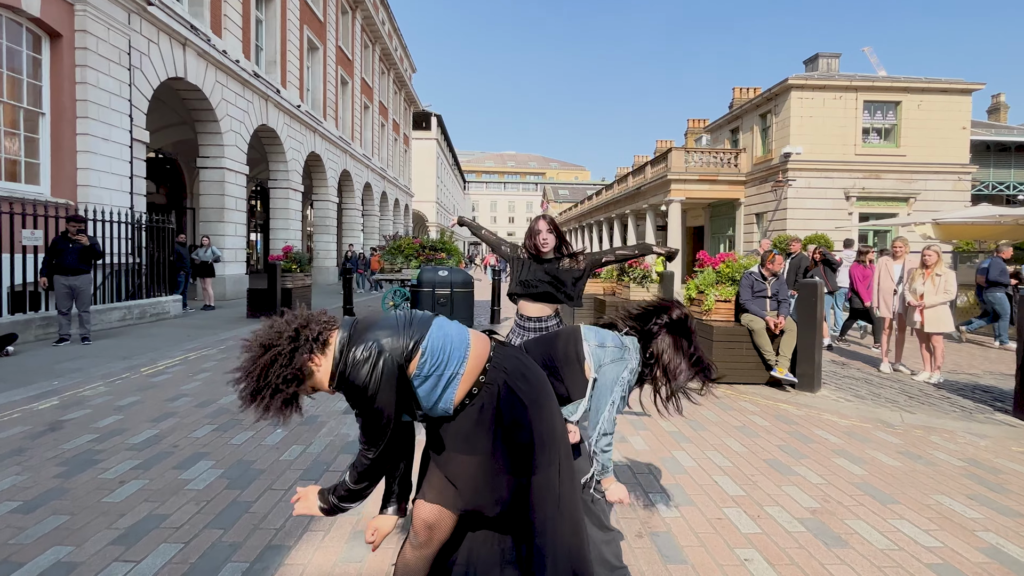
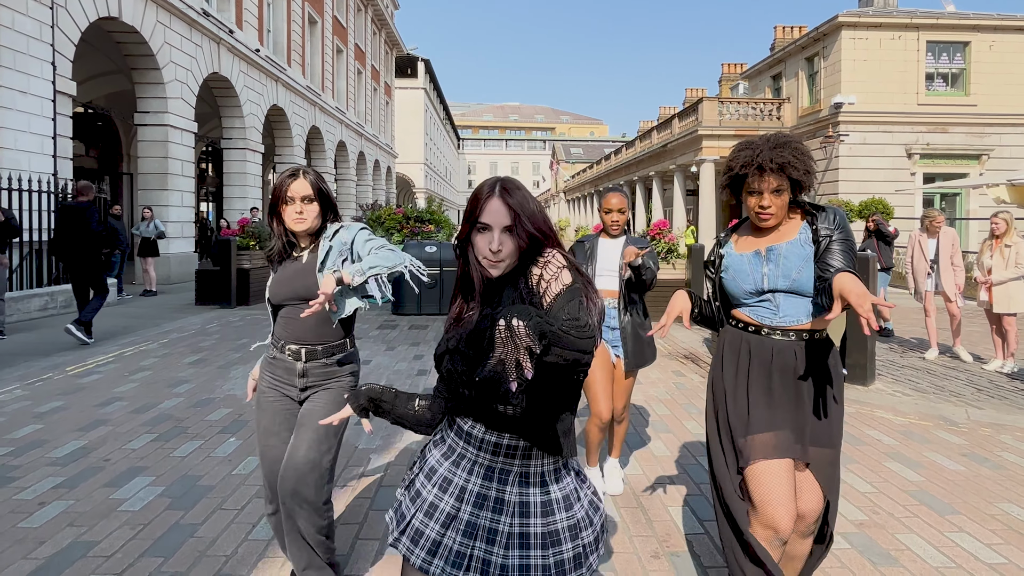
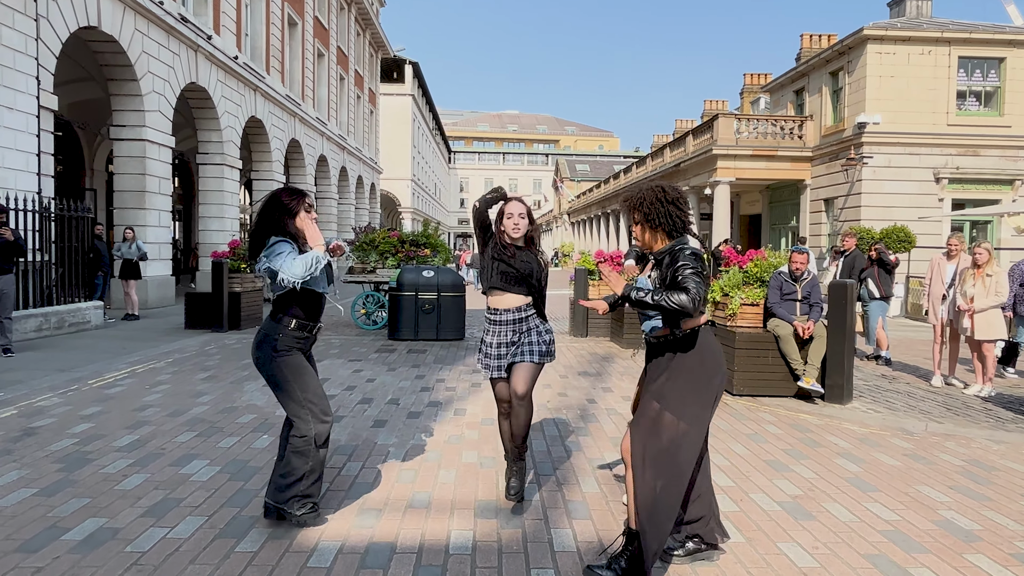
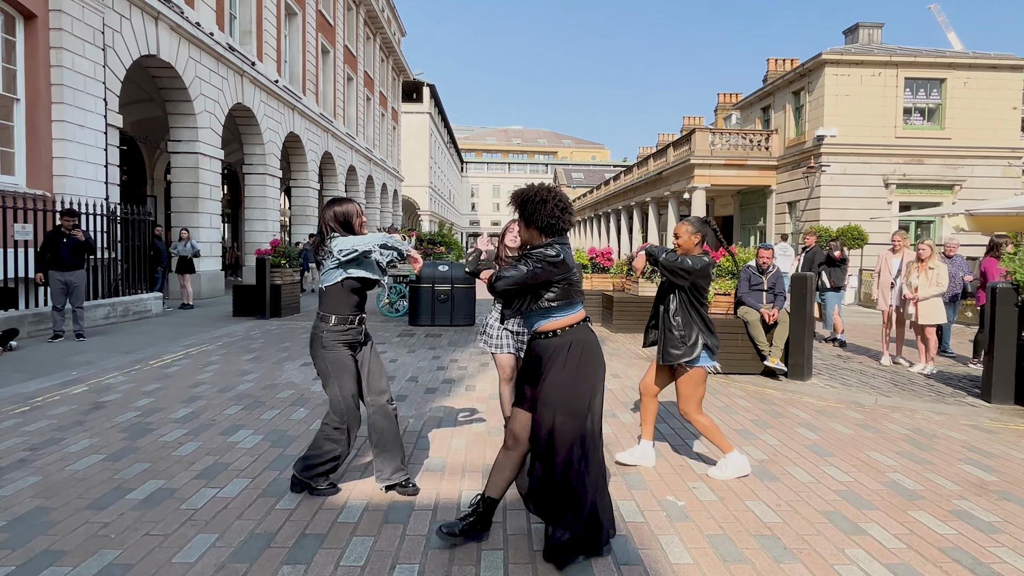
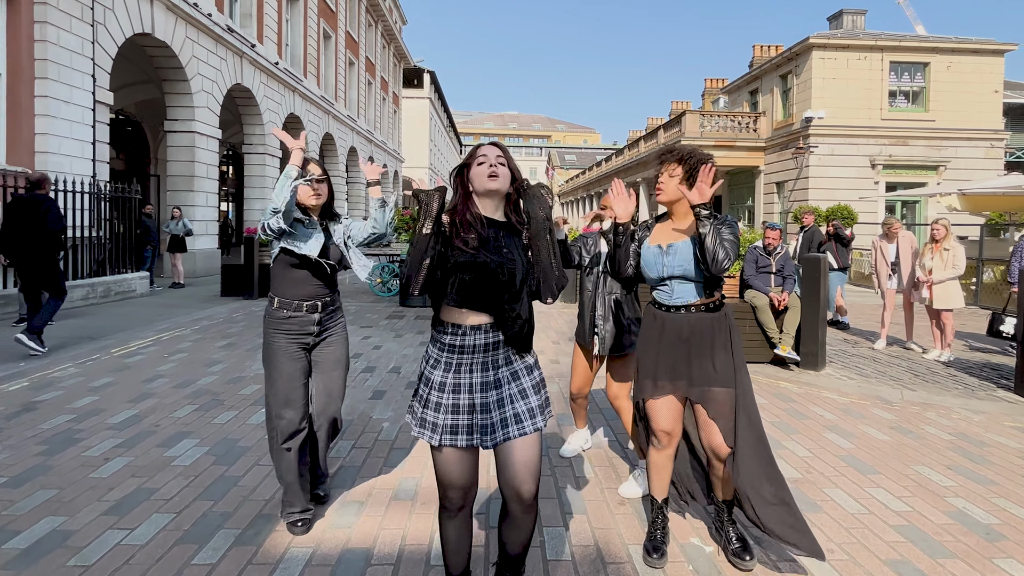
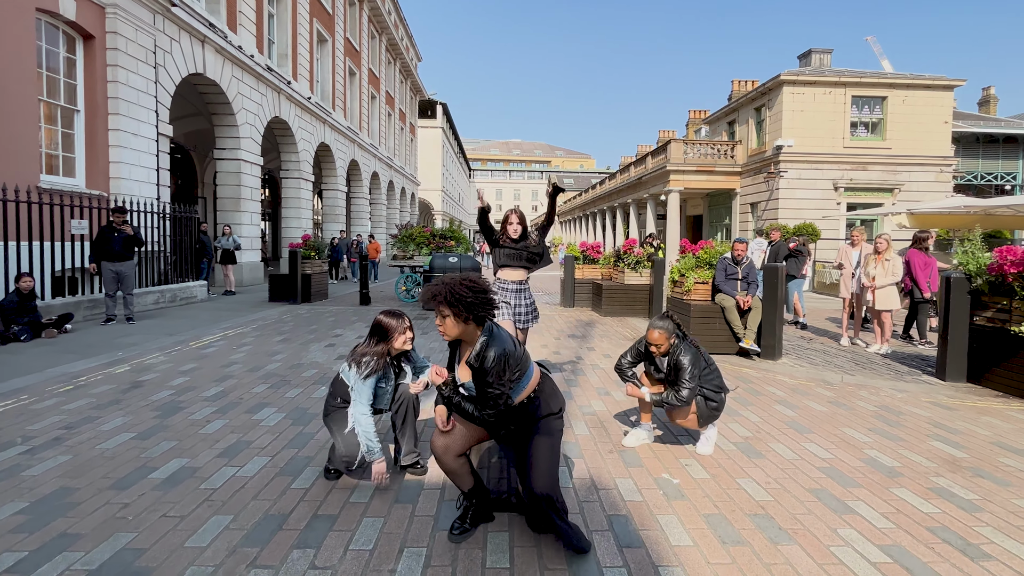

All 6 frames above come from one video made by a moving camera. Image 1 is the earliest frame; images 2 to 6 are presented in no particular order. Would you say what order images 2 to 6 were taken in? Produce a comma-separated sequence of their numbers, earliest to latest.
6, 4, 3, 5, 2
